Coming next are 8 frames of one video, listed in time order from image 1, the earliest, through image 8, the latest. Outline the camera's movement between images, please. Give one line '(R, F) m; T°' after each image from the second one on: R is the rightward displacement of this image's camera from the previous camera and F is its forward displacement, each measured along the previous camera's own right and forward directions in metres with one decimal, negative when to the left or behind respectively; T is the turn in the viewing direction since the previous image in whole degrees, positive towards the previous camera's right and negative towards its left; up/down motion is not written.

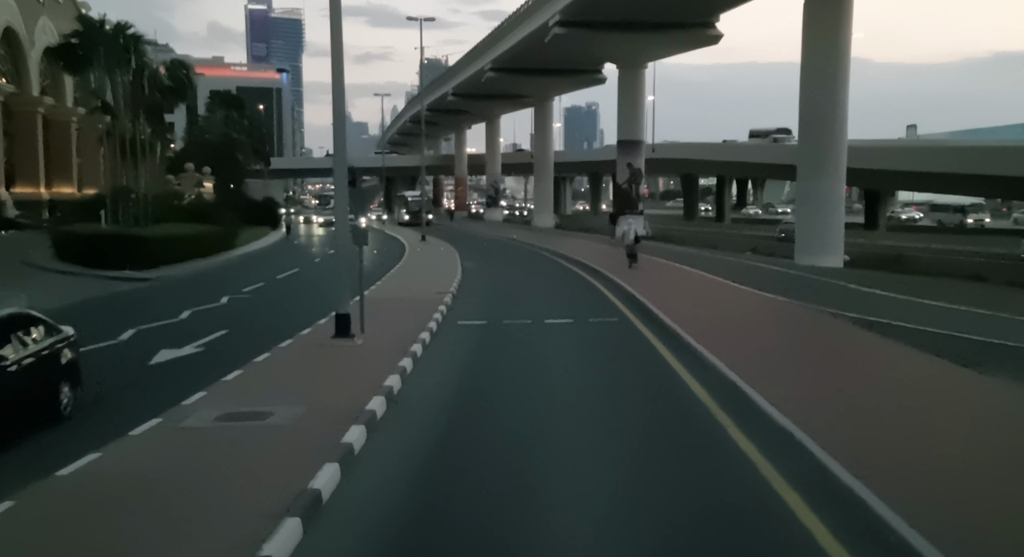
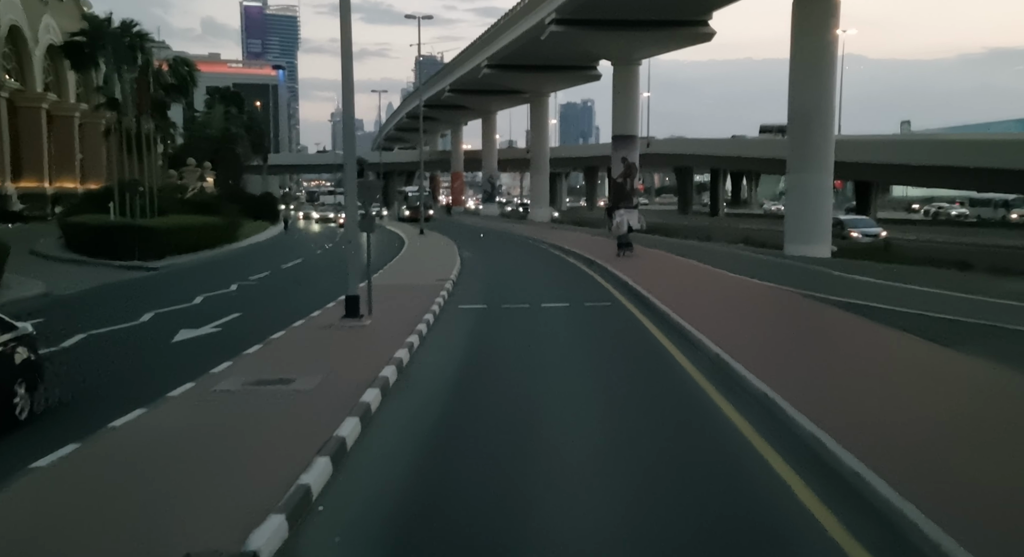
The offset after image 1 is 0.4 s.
(-0.1, -1.0) m; 0°
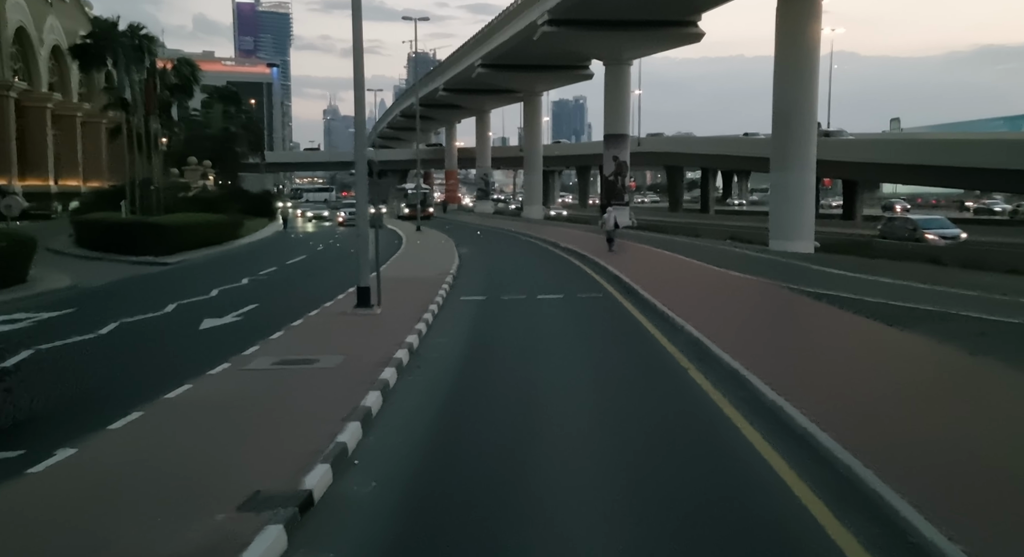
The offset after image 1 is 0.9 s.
(-0.1, -1.3) m; 0°
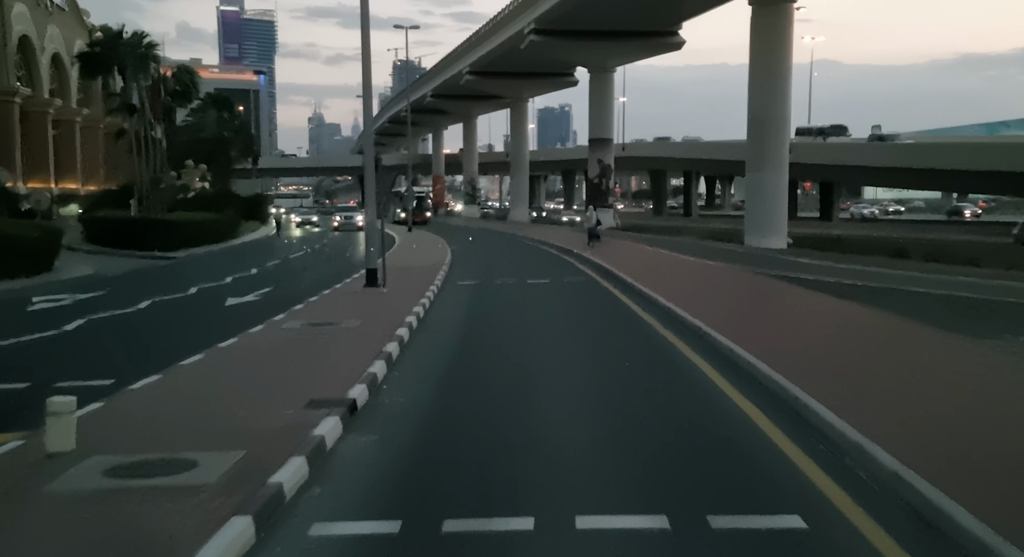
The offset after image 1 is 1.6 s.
(-0.1, -1.9) m; +1°
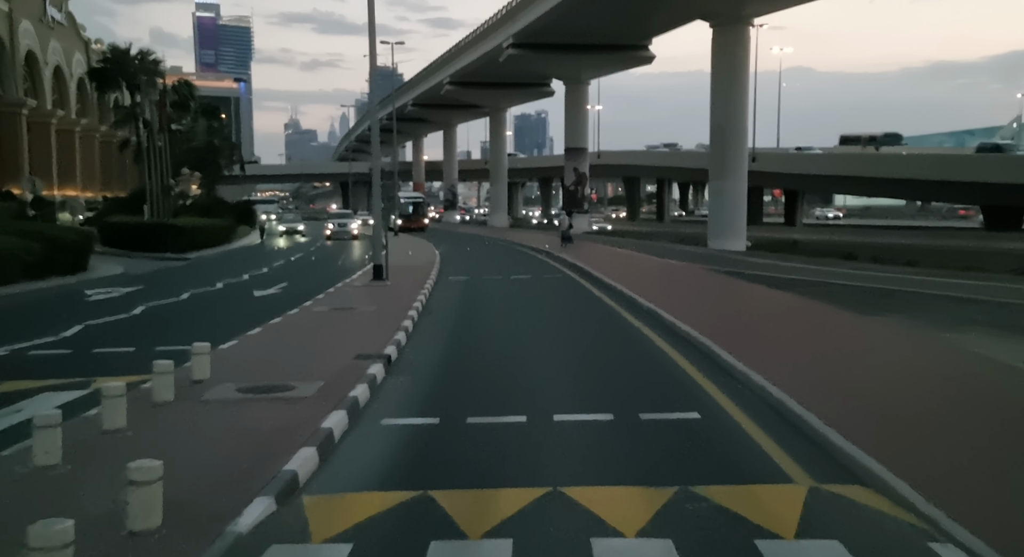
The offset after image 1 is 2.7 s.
(-0.2, -3.2) m; +1°
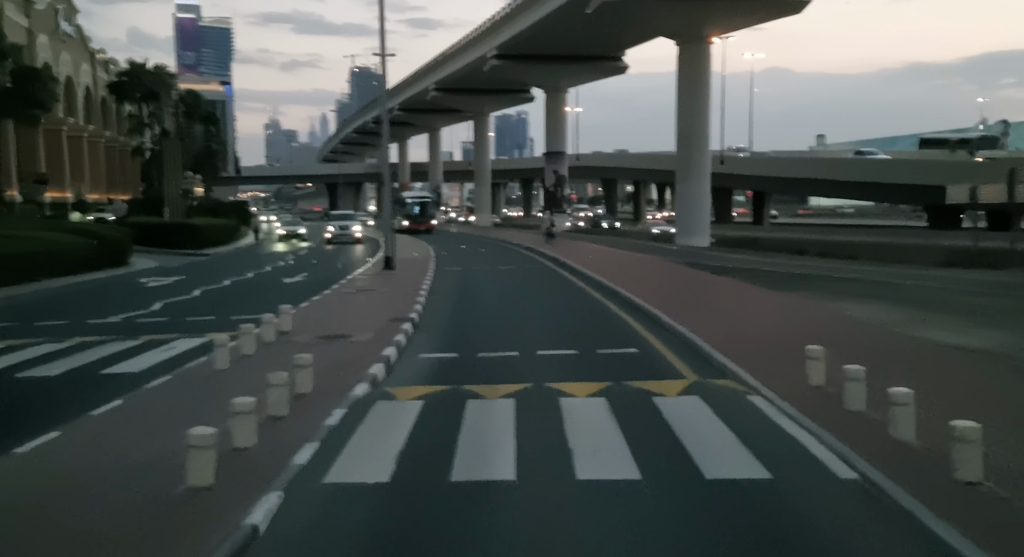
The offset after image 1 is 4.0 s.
(-0.2, -4.2) m; +1°
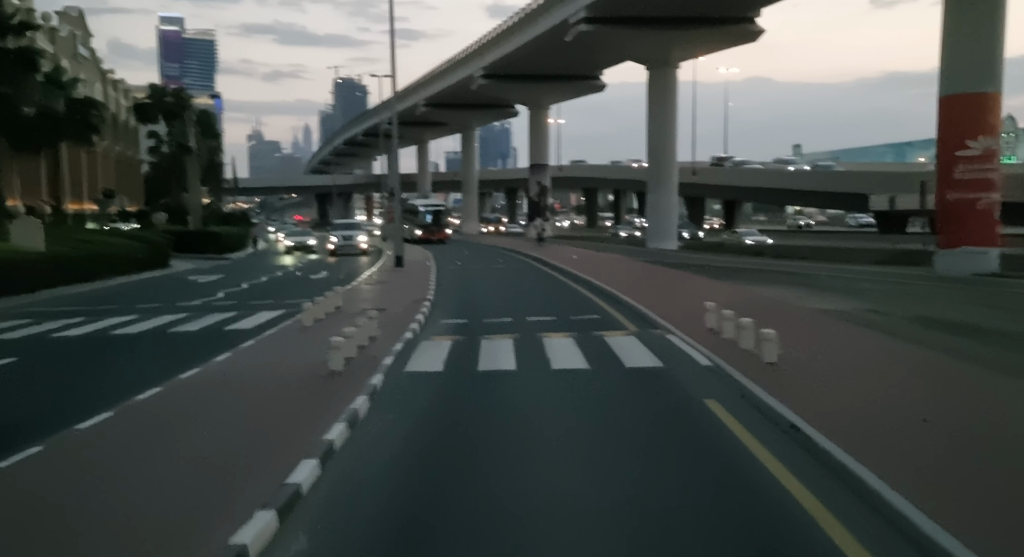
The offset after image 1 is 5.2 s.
(-0.2, -4.9) m; +1°
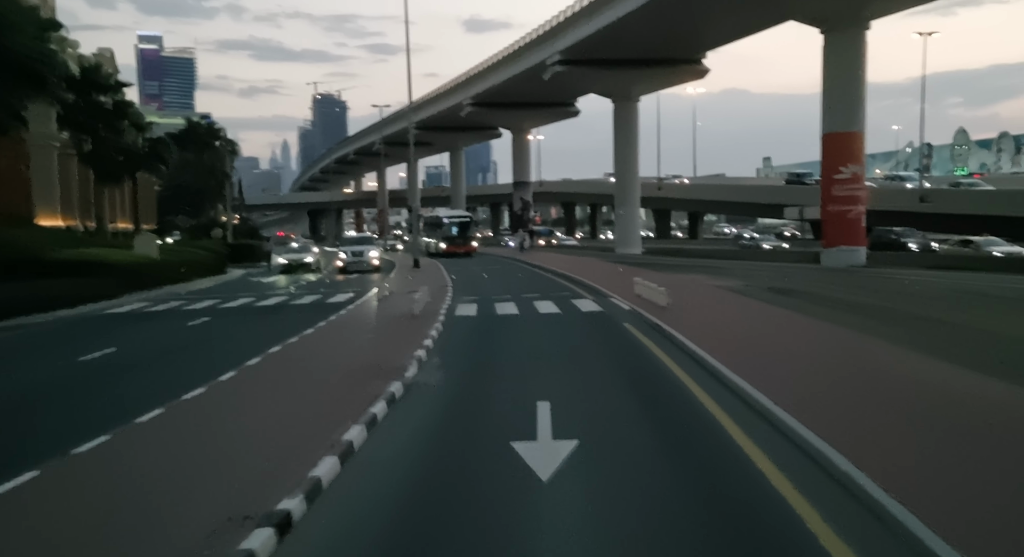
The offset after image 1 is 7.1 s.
(-0.5, -8.7) m; +1°
